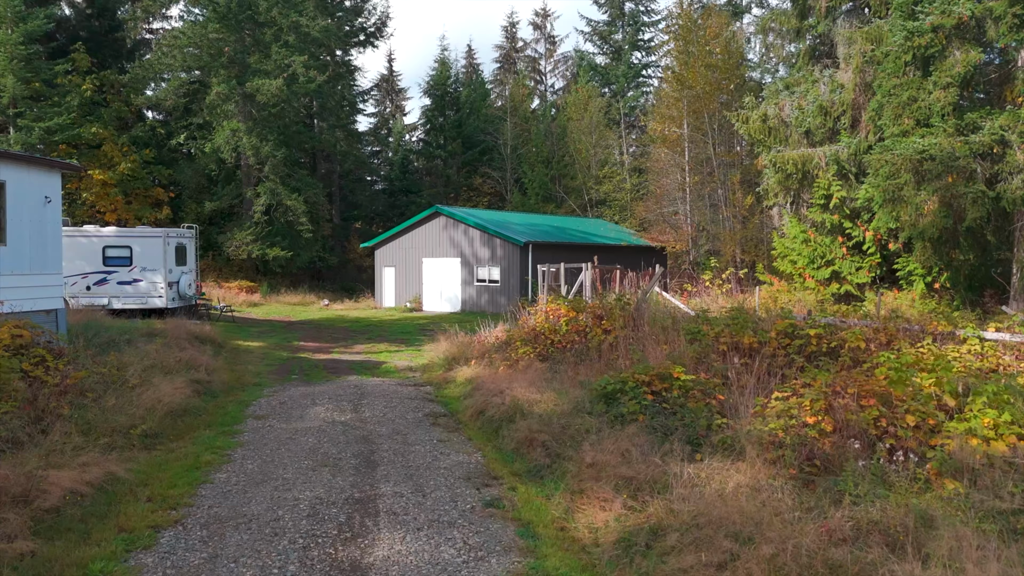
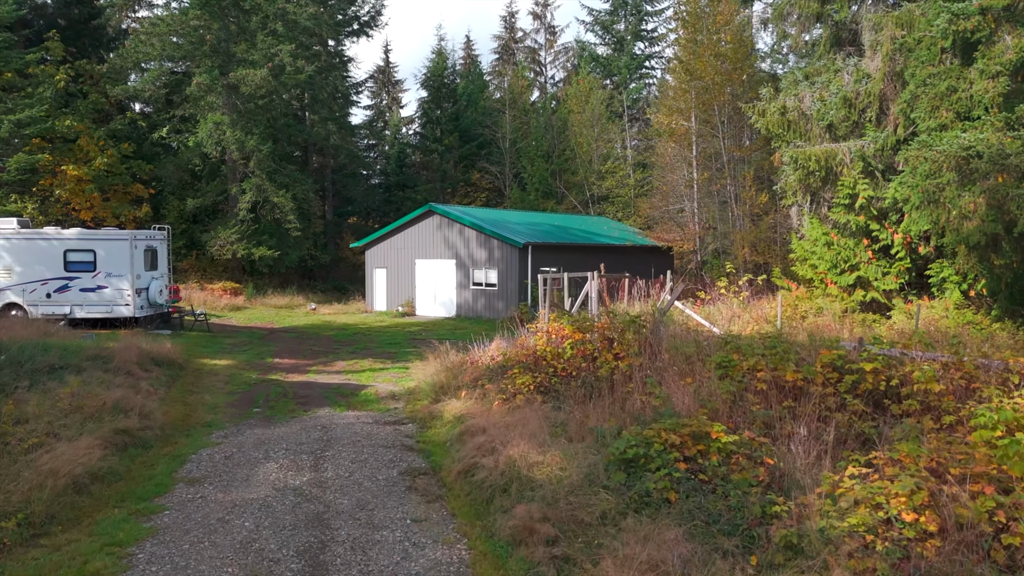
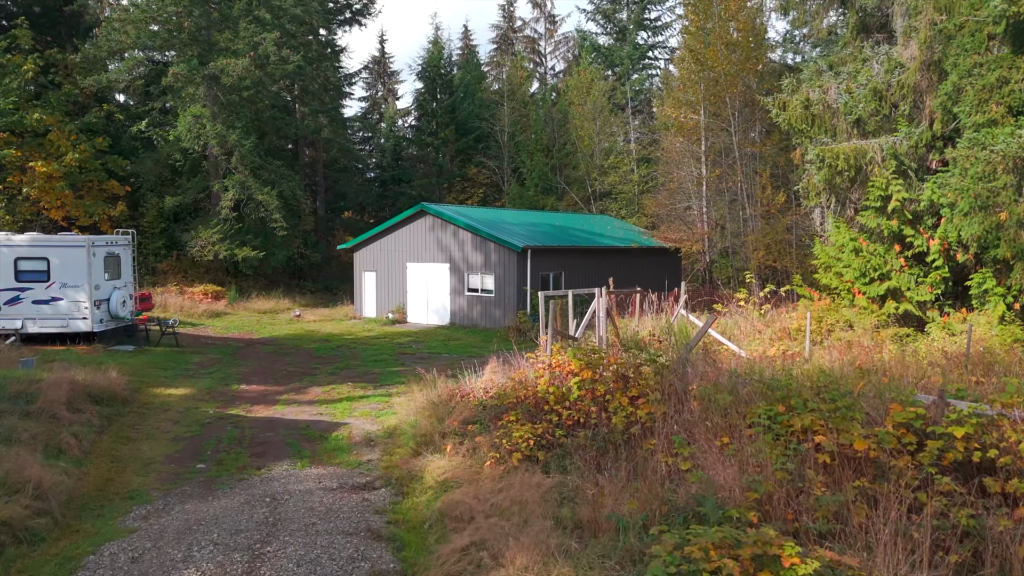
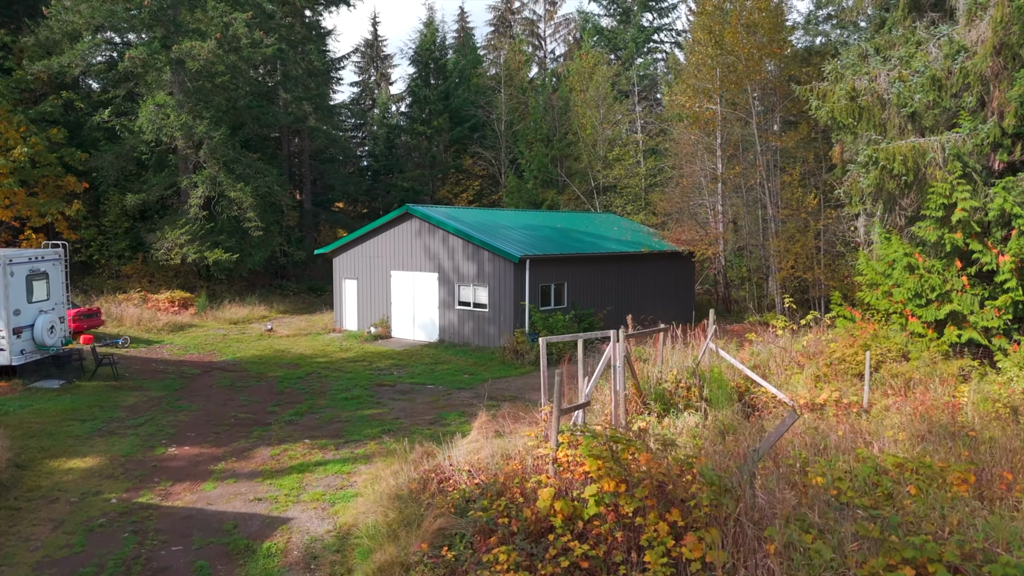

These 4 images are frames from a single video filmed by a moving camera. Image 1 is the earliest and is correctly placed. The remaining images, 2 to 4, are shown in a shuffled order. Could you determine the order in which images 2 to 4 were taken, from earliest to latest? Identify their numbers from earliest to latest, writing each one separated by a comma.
2, 3, 4
